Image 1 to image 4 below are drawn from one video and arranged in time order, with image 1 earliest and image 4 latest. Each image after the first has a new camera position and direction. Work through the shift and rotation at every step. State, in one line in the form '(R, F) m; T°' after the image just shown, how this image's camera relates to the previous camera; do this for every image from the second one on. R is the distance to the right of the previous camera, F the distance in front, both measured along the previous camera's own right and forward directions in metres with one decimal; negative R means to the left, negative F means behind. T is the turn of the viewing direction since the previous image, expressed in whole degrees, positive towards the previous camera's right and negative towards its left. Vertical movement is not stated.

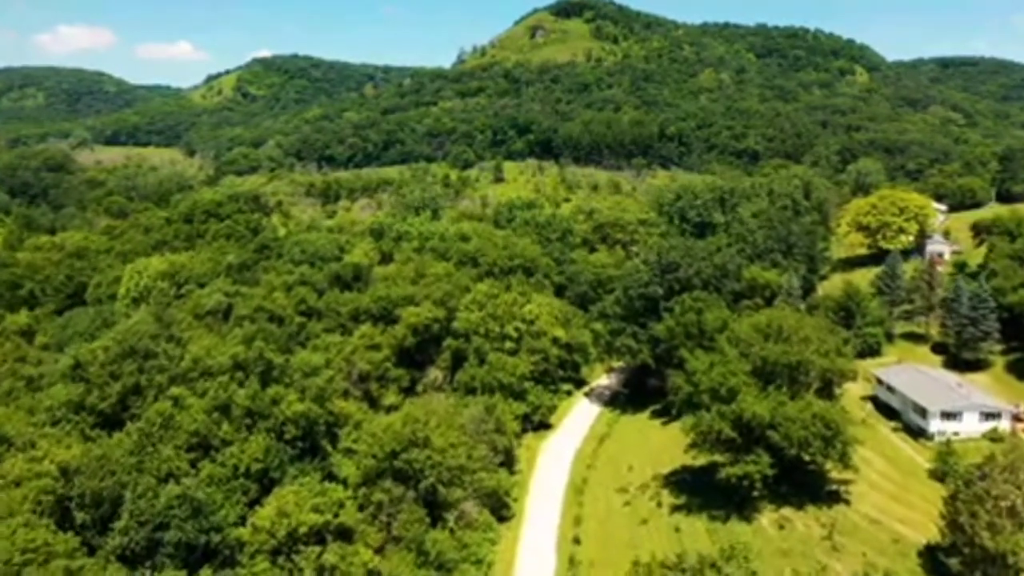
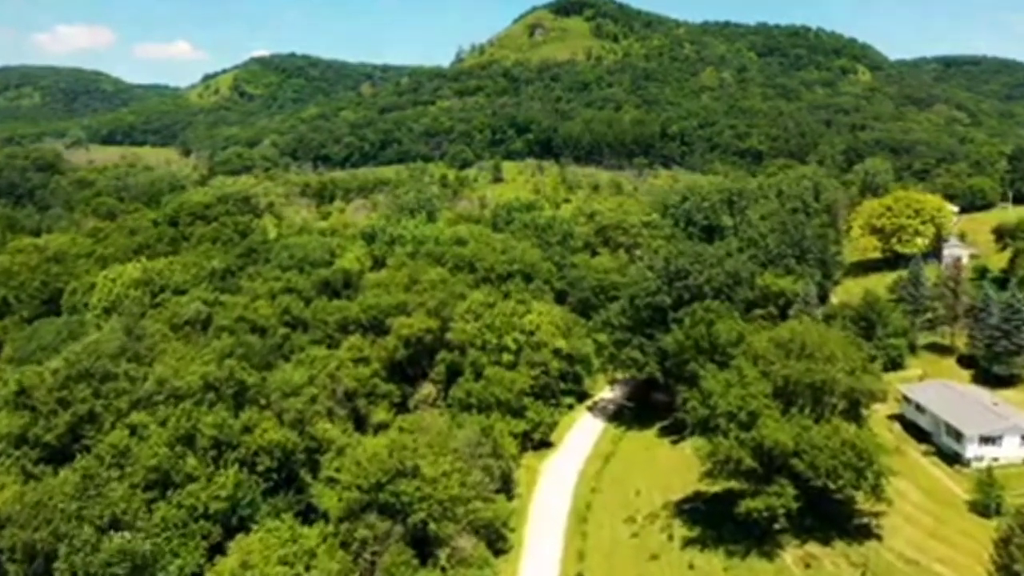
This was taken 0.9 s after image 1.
(+0.1, +6.1) m; 0°
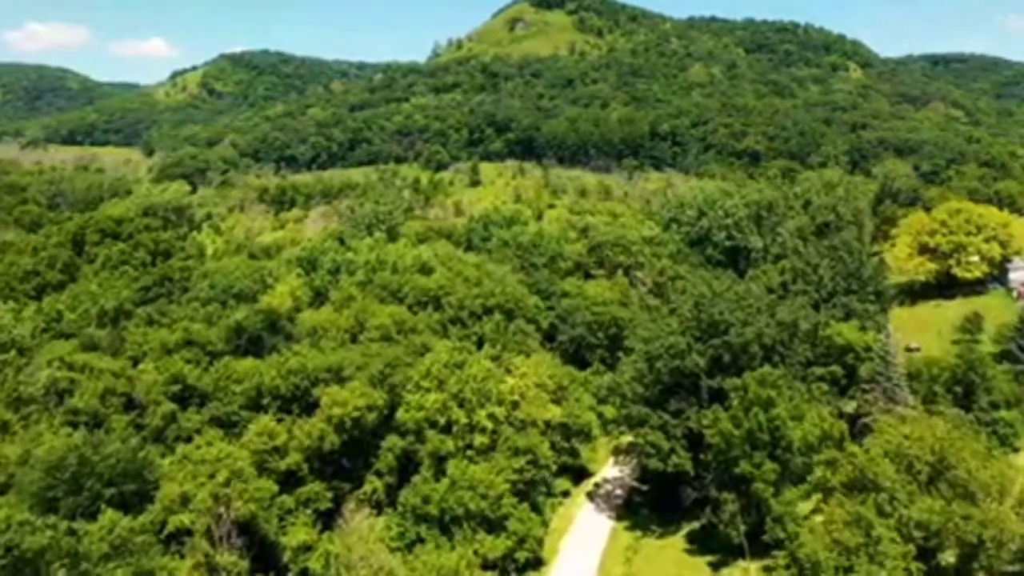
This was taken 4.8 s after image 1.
(+0.4, +25.1) m; +1°
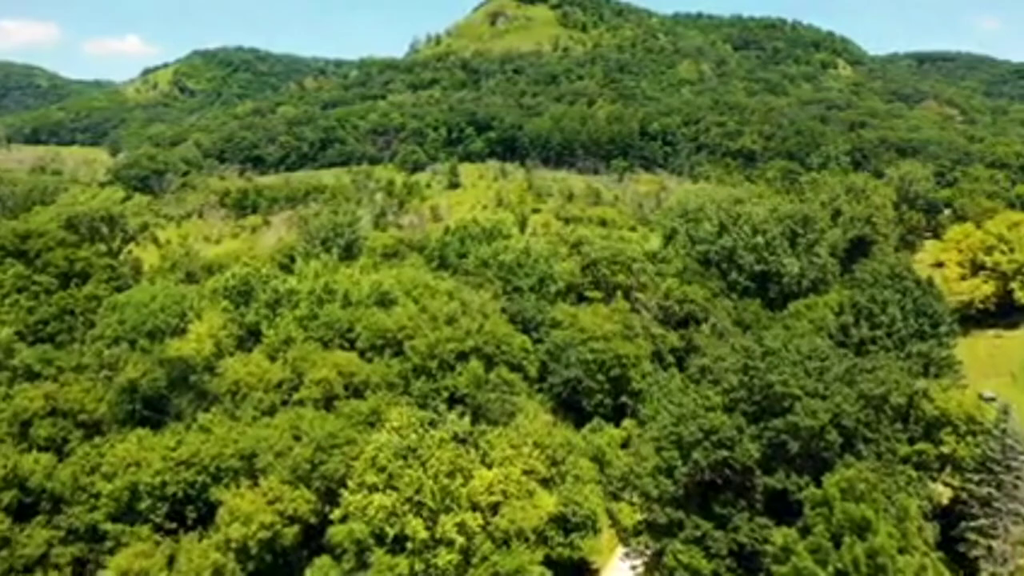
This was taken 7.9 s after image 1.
(+0.2, +19.0) m; +1°
